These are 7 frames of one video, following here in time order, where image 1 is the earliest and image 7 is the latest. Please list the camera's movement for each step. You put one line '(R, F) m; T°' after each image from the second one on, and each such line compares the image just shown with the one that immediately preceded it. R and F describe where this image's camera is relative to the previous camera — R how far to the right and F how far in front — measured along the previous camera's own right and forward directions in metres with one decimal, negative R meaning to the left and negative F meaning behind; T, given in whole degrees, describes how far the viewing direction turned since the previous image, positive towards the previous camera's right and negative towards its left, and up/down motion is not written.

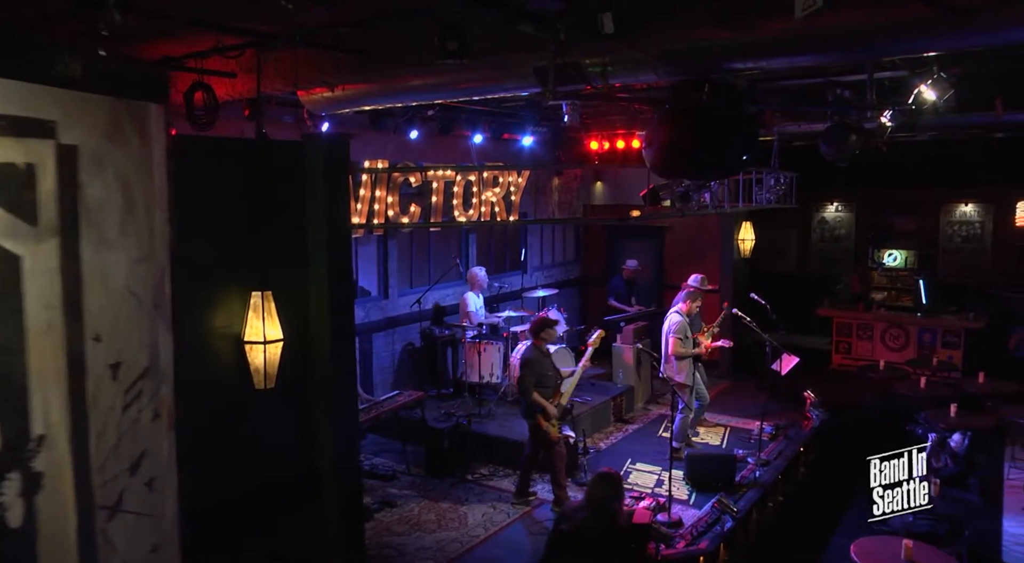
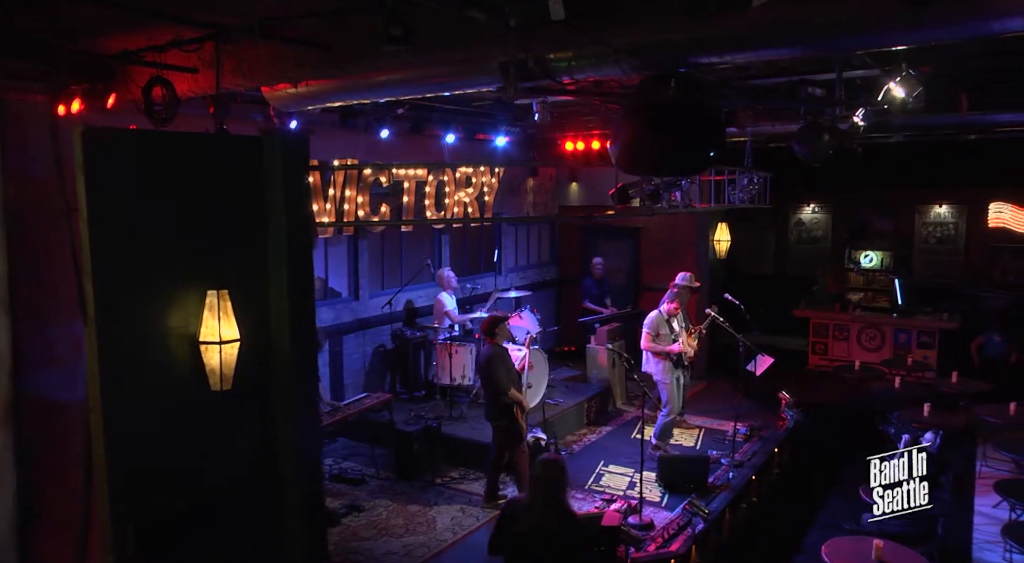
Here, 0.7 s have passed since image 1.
(+0.1, +0.1) m; +1°
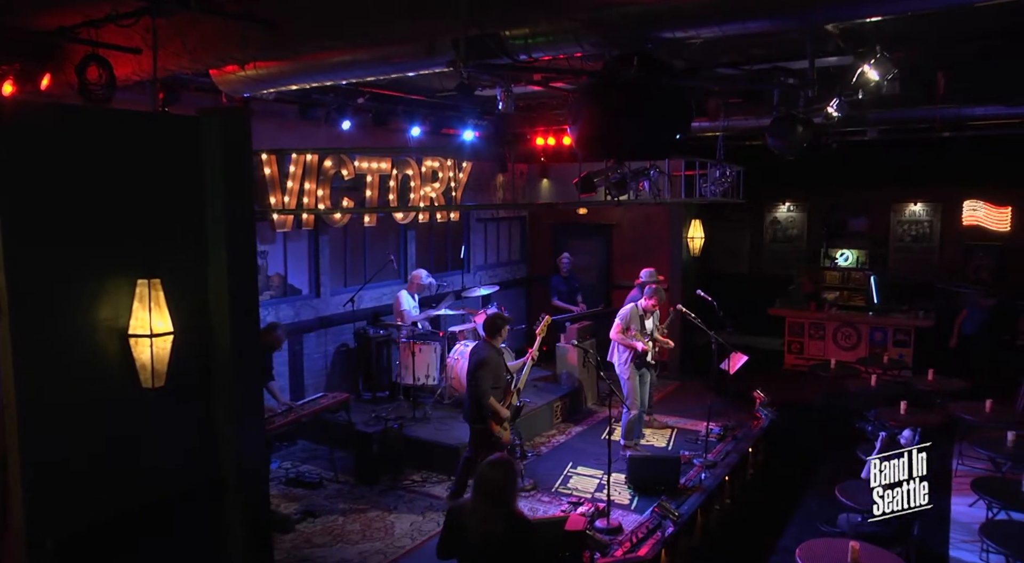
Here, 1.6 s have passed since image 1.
(+0.2, +0.3) m; +1°
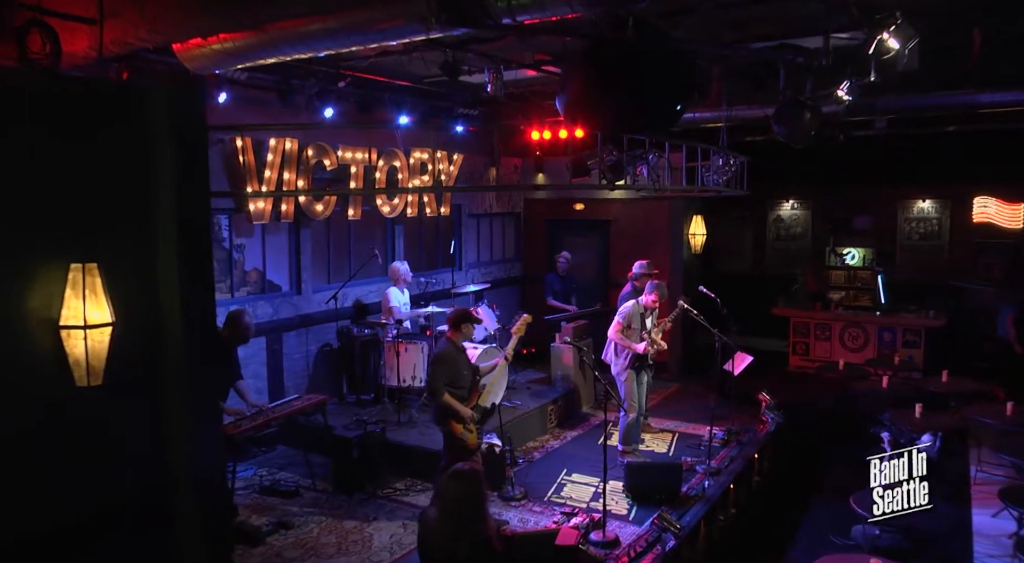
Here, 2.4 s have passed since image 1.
(+0.1, +0.5) m; 0°
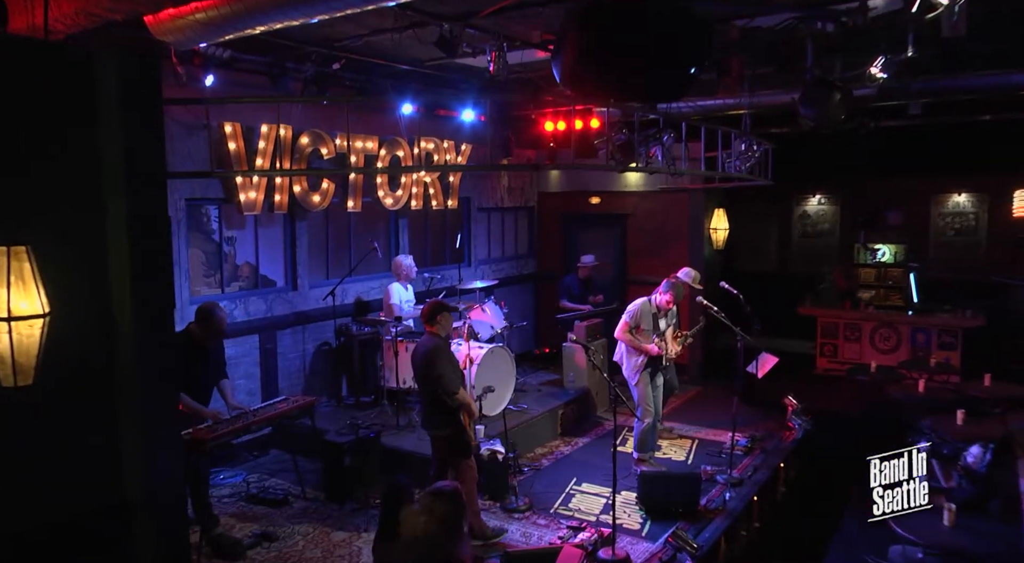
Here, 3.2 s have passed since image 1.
(+0.2, +0.5) m; -2°
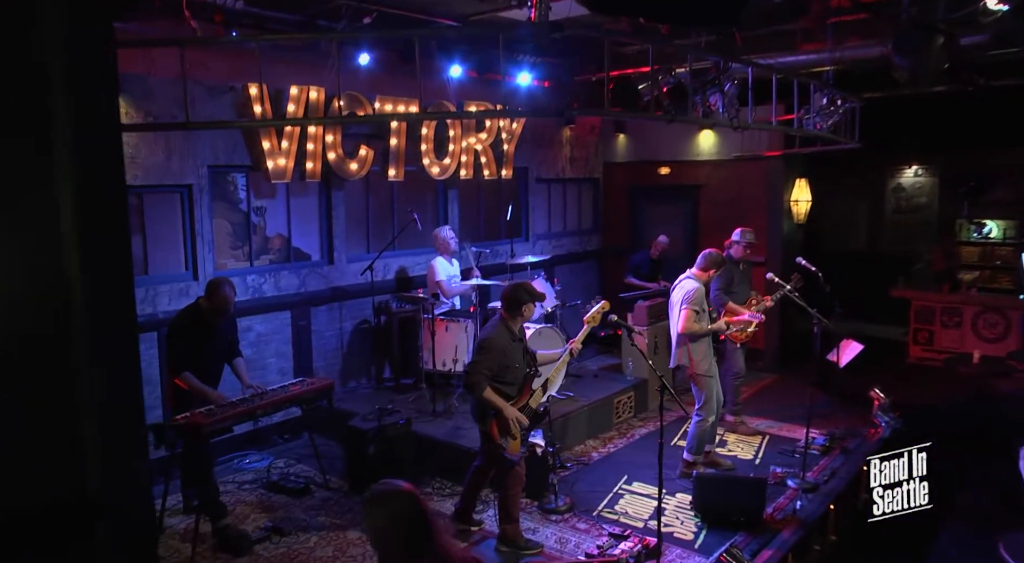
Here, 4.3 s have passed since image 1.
(+0.3, +0.7) m; -6°
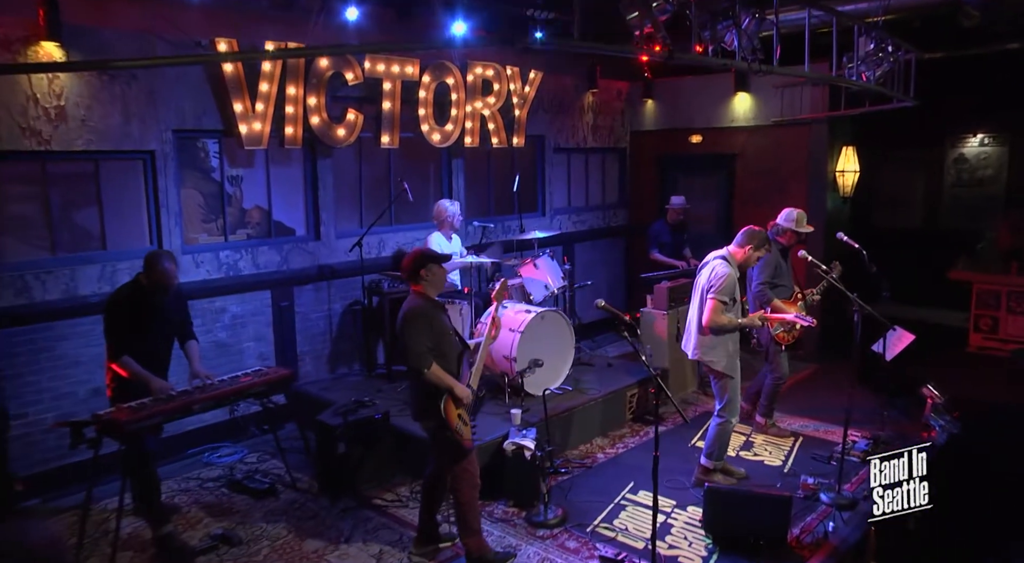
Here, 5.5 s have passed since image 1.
(+0.4, +0.8) m; -4°
